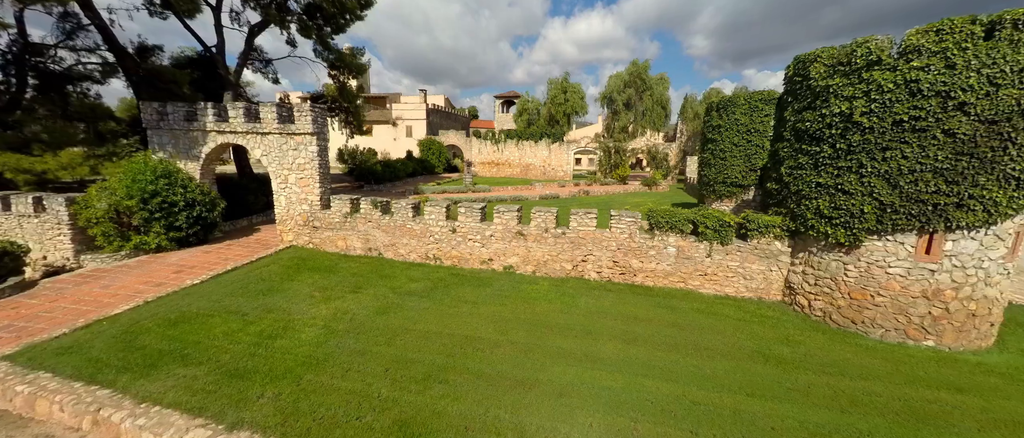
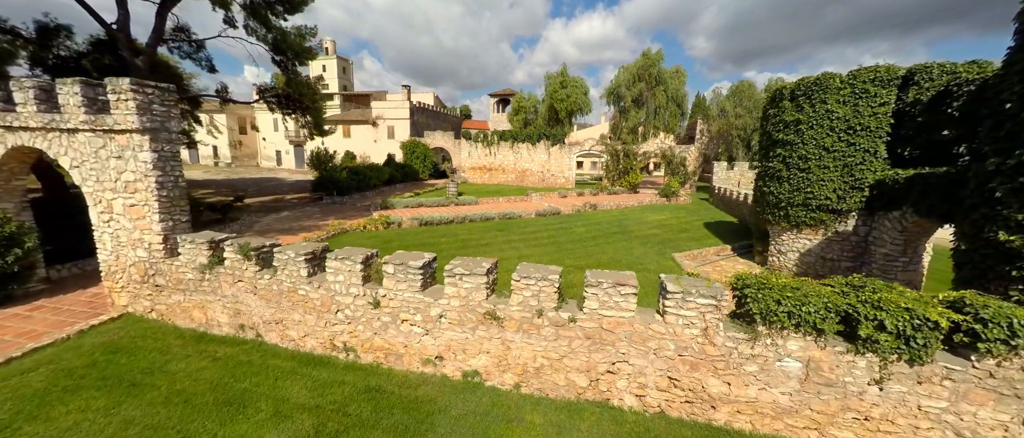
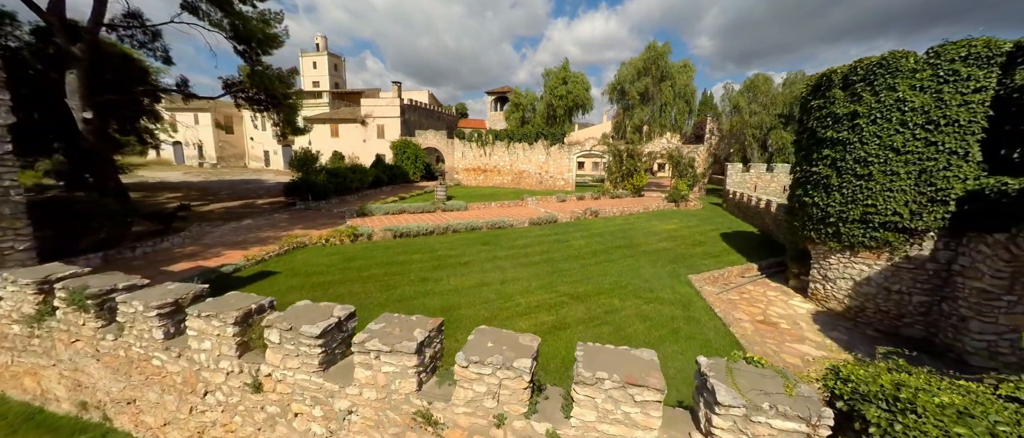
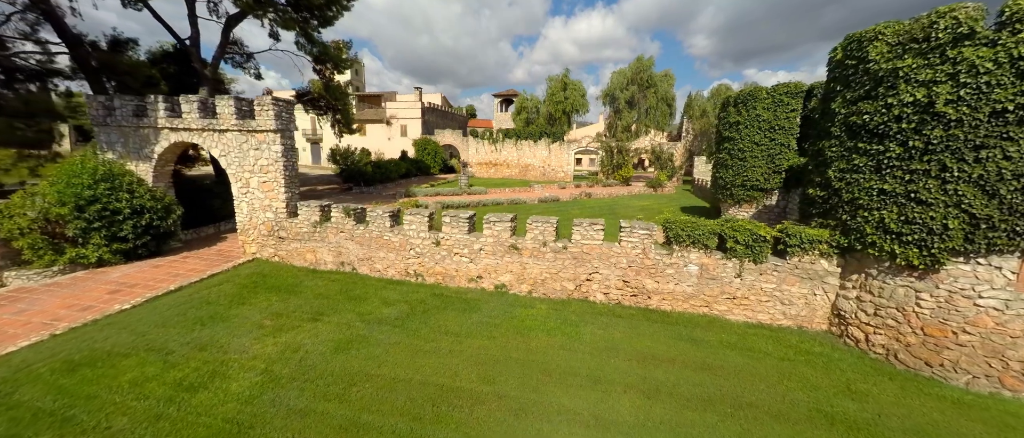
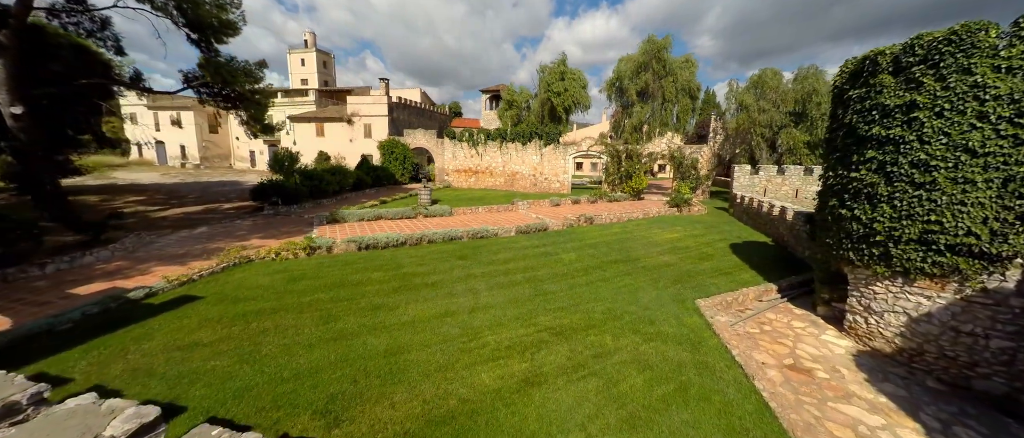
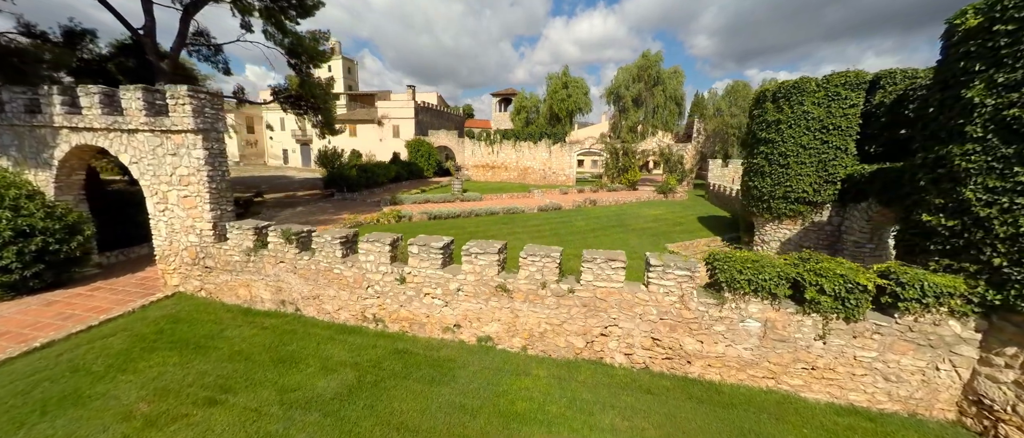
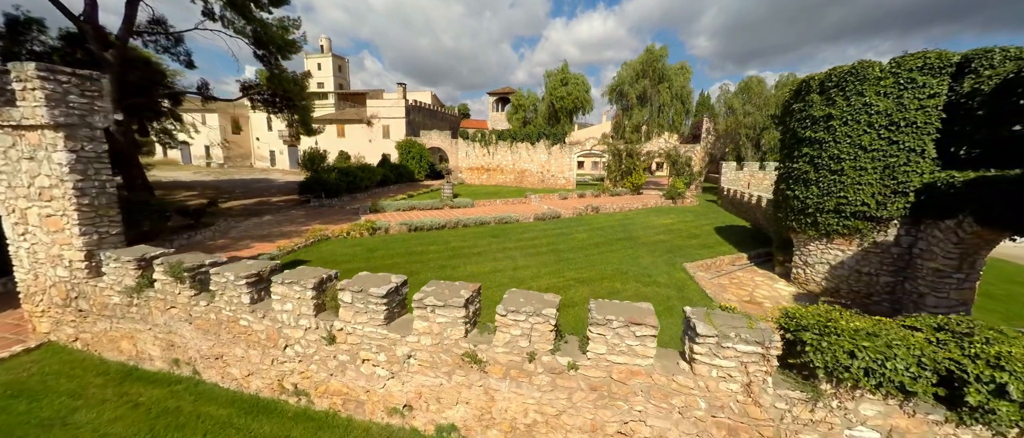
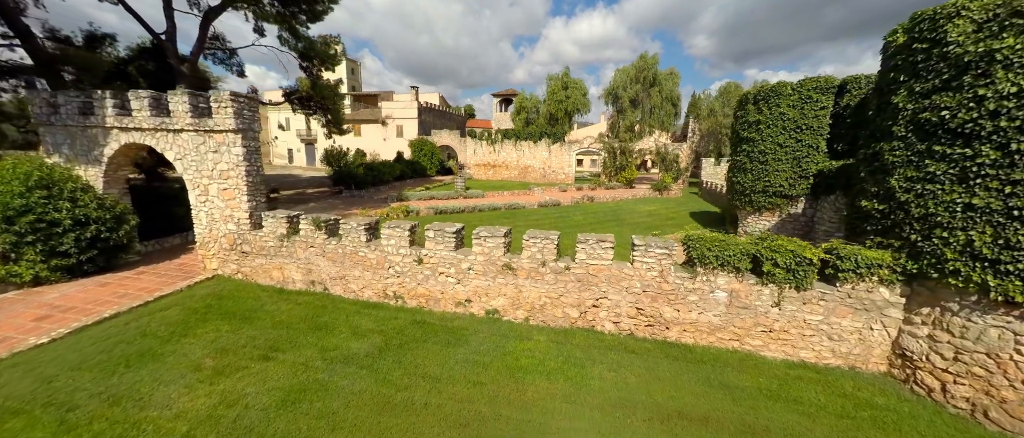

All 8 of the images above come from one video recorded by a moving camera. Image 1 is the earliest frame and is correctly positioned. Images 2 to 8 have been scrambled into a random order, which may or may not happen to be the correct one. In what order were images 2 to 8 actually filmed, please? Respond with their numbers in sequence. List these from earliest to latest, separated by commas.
4, 8, 6, 2, 7, 3, 5
